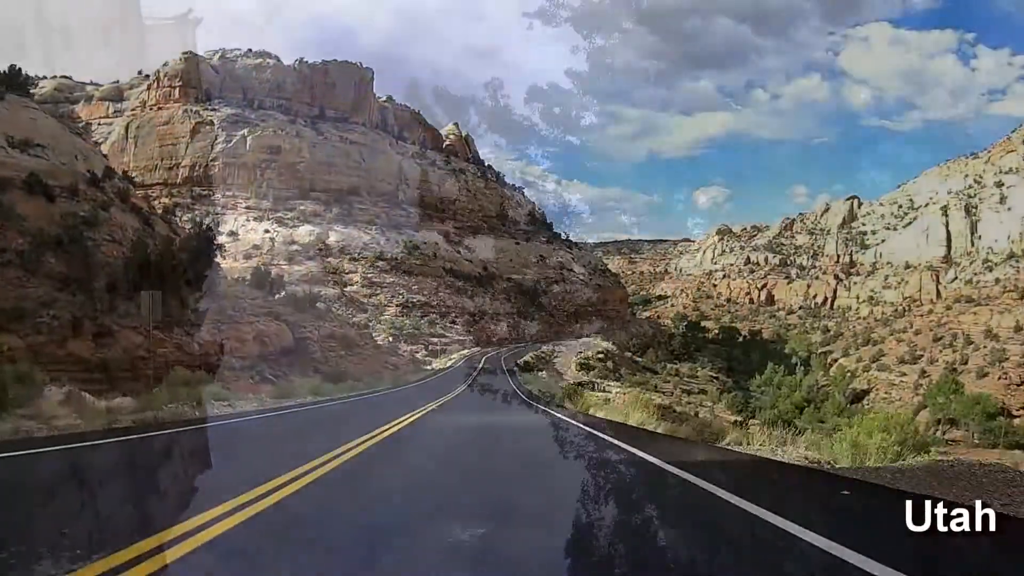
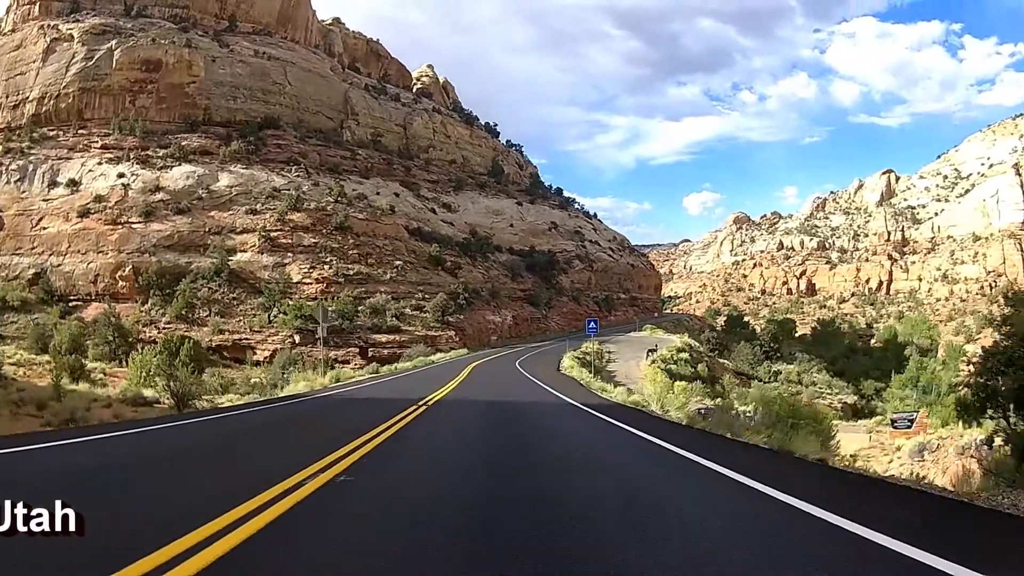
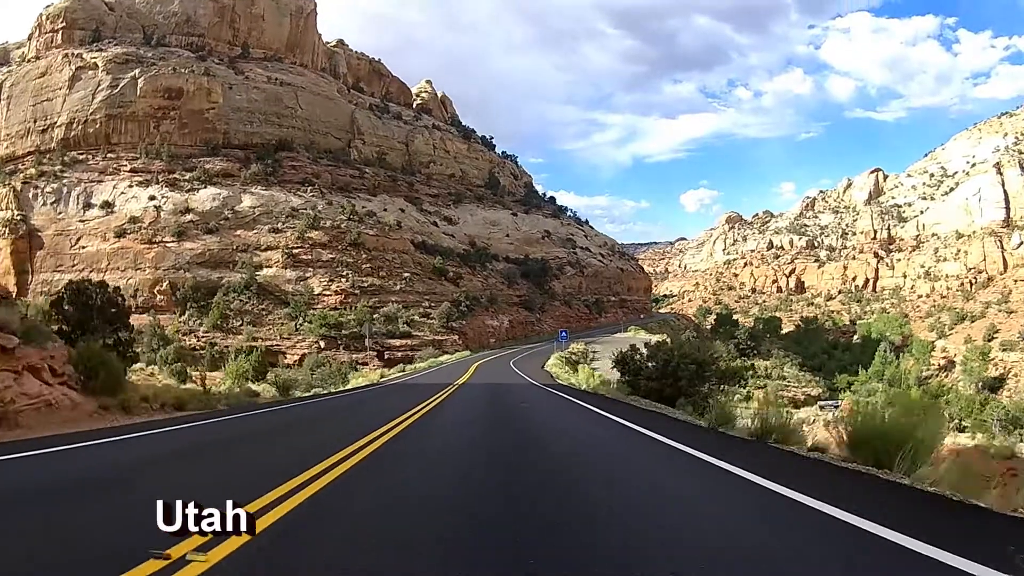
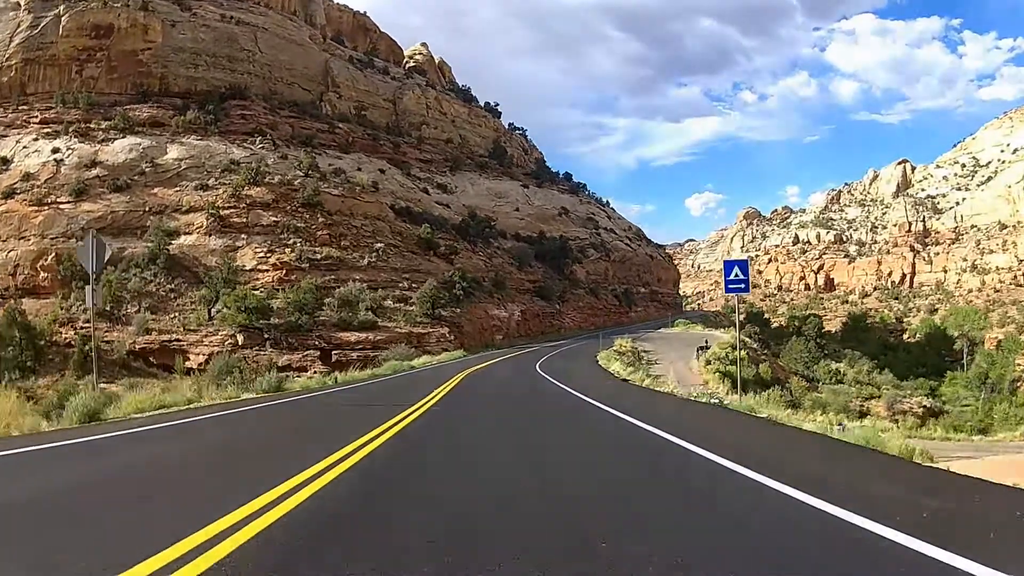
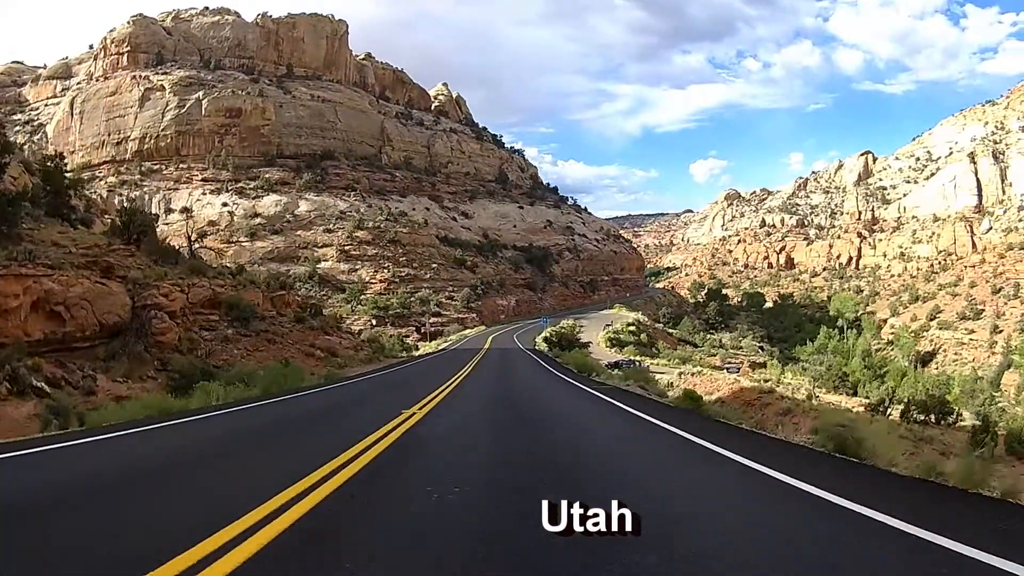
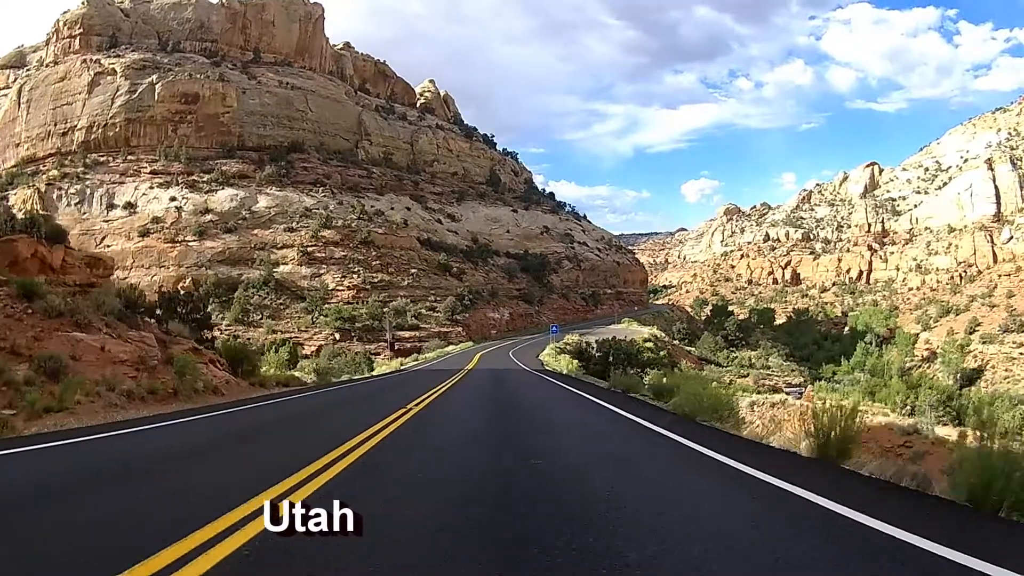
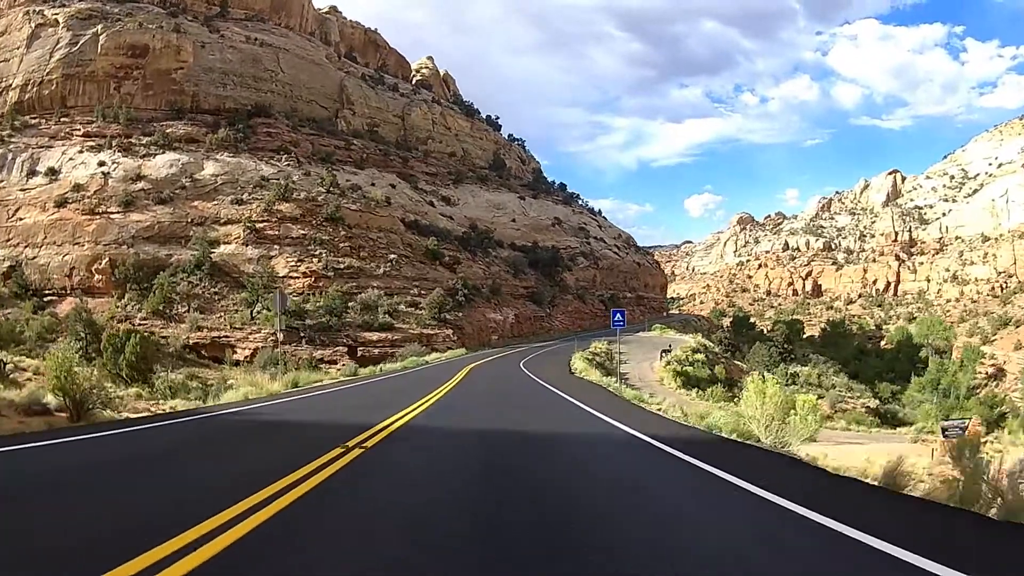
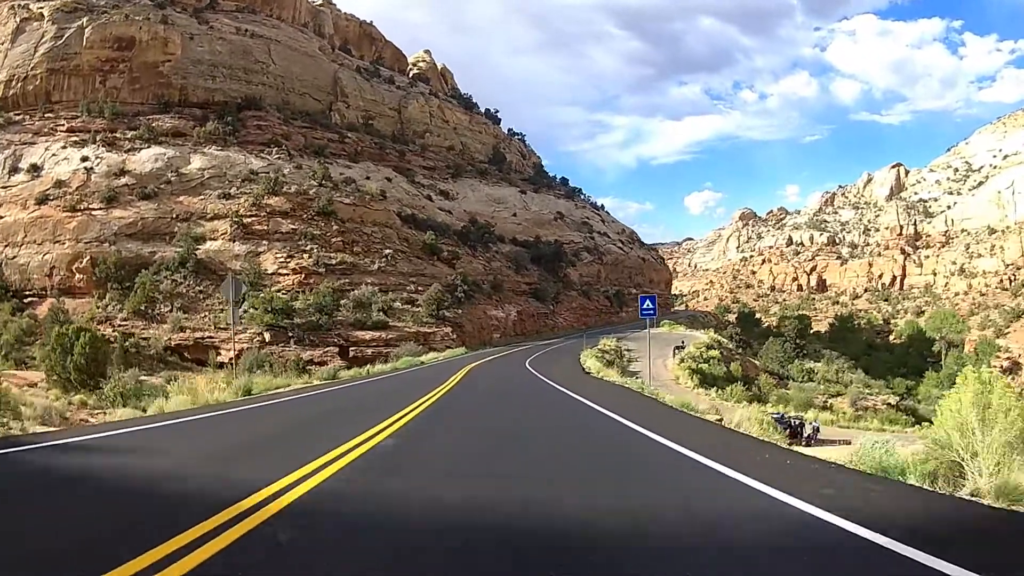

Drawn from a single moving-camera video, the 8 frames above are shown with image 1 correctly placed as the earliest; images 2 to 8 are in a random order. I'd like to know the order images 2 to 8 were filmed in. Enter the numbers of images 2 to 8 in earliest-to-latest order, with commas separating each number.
5, 6, 3, 2, 7, 8, 4
